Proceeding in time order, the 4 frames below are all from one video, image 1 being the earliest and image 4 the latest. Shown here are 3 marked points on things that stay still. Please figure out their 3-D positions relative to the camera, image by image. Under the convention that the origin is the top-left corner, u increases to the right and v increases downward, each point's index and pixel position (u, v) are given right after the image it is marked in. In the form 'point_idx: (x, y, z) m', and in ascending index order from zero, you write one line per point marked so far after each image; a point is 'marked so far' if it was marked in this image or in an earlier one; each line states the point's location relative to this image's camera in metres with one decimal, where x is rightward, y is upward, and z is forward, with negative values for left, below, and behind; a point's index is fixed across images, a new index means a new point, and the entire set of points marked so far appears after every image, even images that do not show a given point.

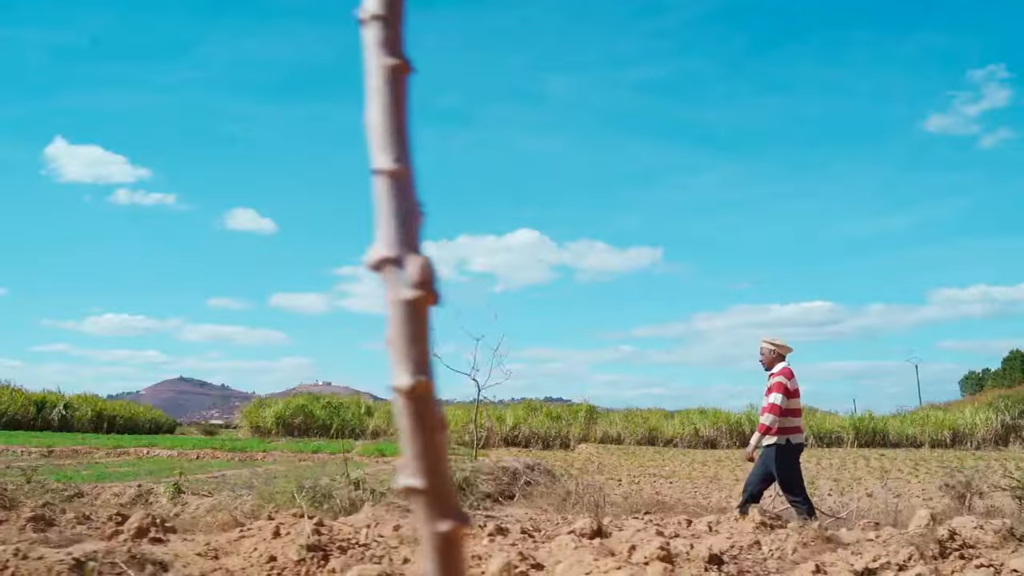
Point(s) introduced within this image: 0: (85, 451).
0: (-6.5, -2.5, +13.0) m
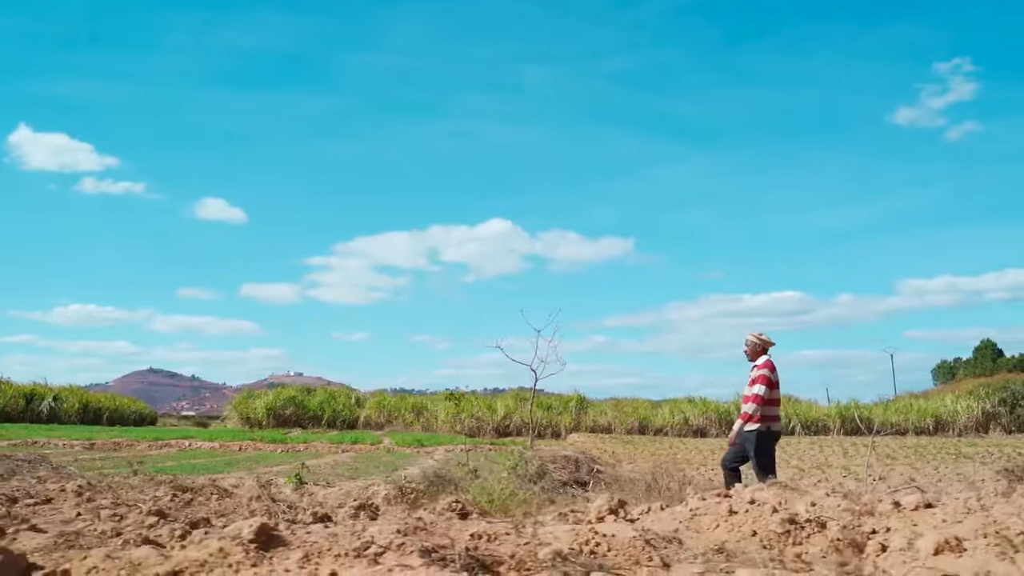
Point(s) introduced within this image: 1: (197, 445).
0: (-5.8, -2.4, +13.1) m
1: (-4.9, -2.4, +13.4) m
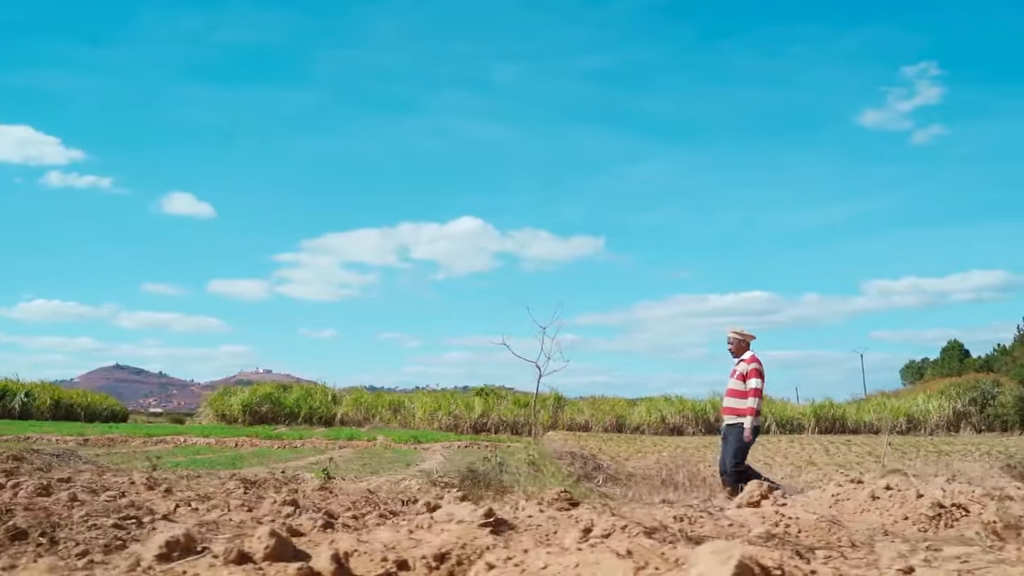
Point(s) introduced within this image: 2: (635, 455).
0: (-5.8, -2.3, +12.9) m
1: (-4.9, -2.4, +13.2) m
2: (+2.5, -3.3, +16.7) m
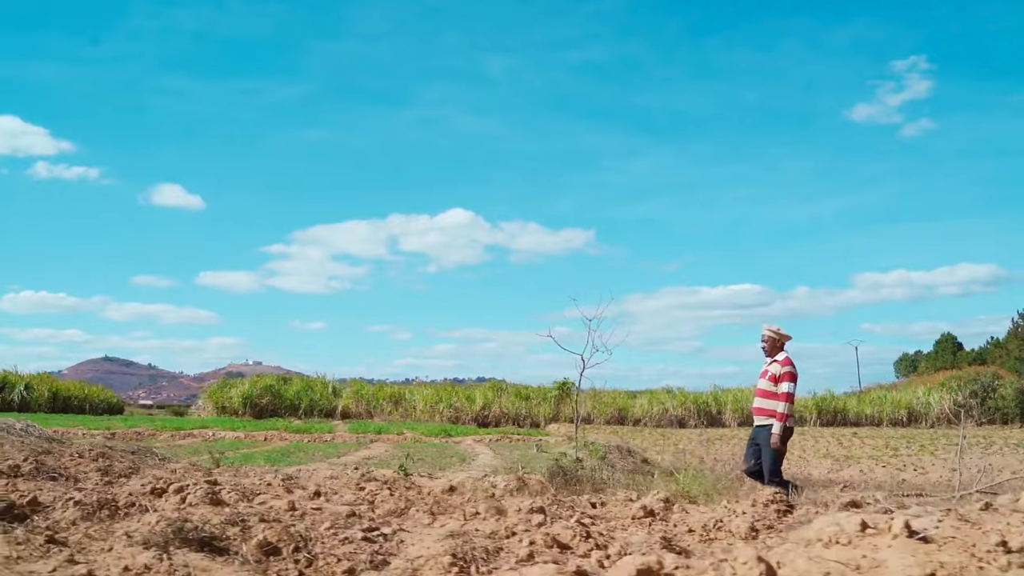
0: (-5.3, -2.1, +12.6) m
1: (-4.4, -2.2, +13.0) m
2: (+2.9, -3.1, +16.5) m
